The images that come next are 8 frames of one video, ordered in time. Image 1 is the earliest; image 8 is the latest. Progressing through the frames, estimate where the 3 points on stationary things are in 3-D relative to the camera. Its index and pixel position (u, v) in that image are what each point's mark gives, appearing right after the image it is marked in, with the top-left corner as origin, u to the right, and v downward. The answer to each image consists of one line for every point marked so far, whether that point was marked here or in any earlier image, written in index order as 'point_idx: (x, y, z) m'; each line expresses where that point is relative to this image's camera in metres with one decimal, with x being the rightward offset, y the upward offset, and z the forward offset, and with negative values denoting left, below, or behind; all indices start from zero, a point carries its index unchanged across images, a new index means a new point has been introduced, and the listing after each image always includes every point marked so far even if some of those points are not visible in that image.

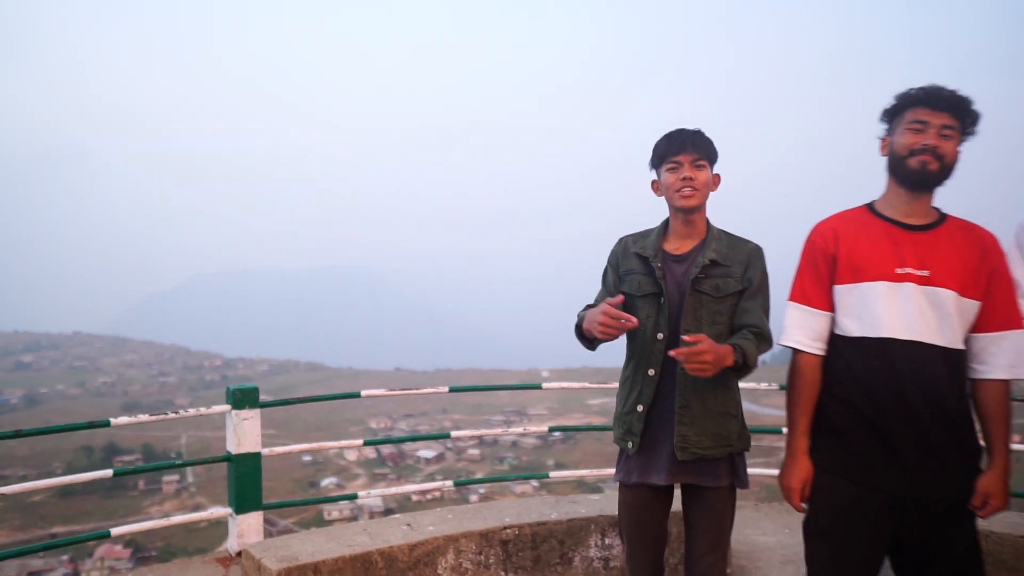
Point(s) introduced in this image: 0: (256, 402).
0: (-1.3, -0.6, +3.8) m
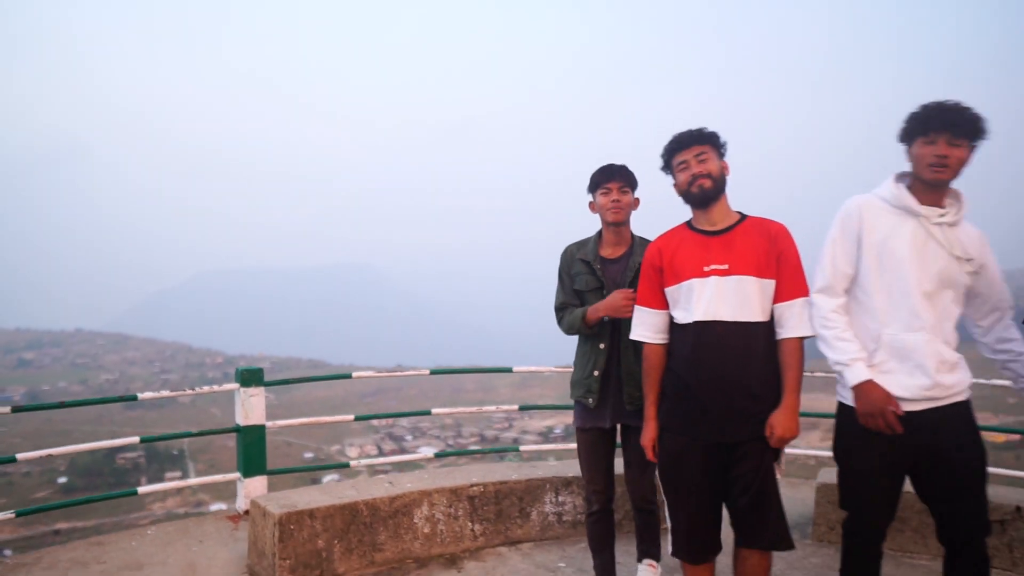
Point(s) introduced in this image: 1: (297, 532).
0: (-1.4, -0.5, +4.4) m
1: (-0.9, -1.1, +3.4) m
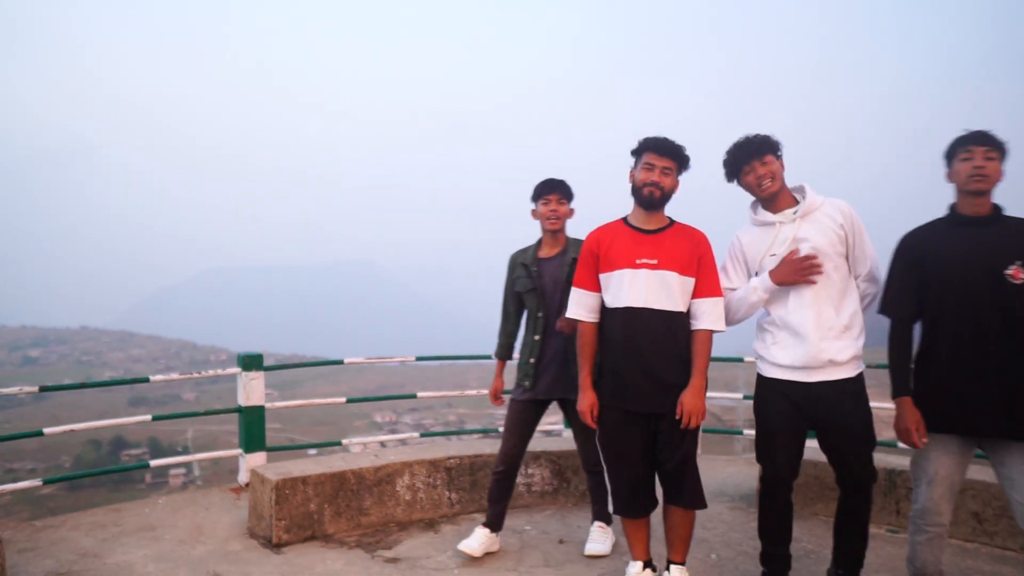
0: (-1.6, -0.5, +4.8) m
1: (-1.1, -1.0, +3.9) m
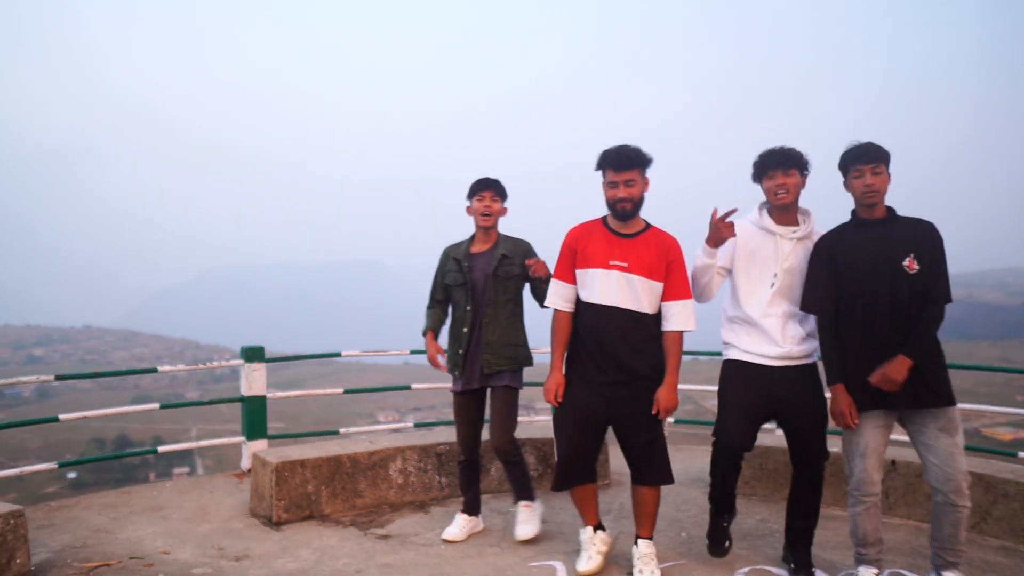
0: (-1.7, -0.5, +5.1) m
1: (-1.2, -1.0, +4.1) m
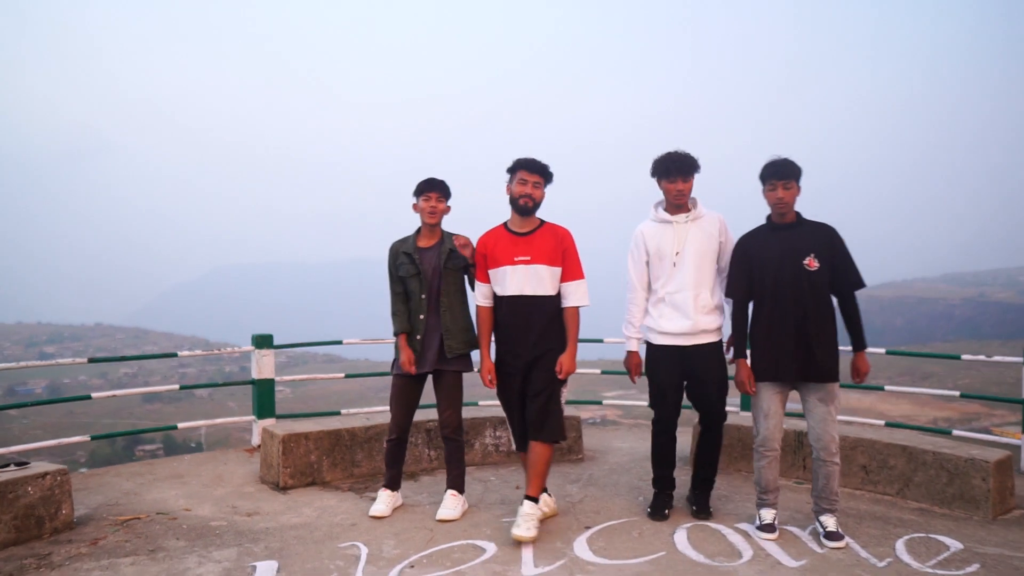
0: (-1.8, -0.4, +5.7) m
1: (-1.3, -1.0, +4.7) m
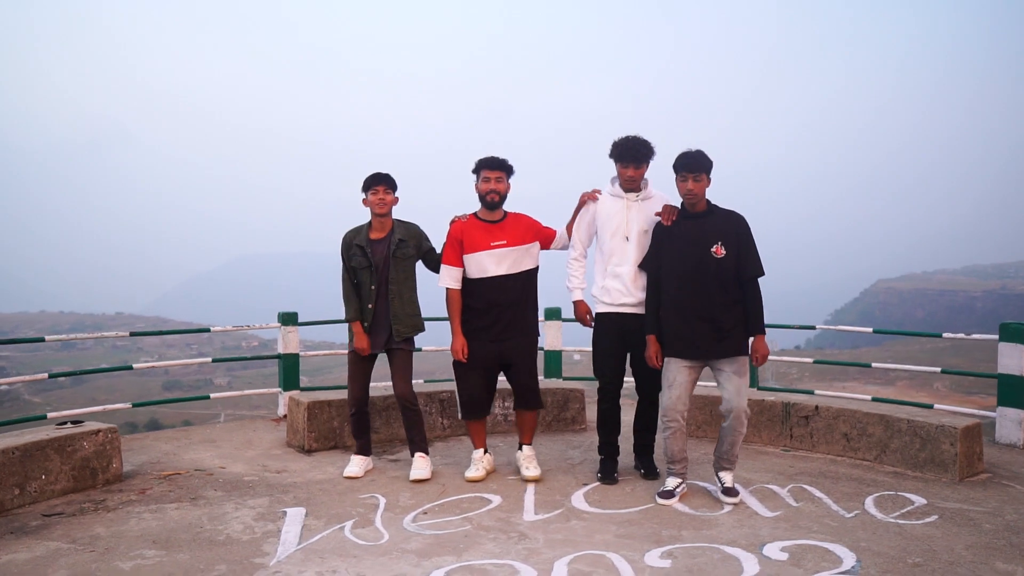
0: (-1.7, -0.3, +6.1) m
1: (-1.3, -0.8, +5.1) m
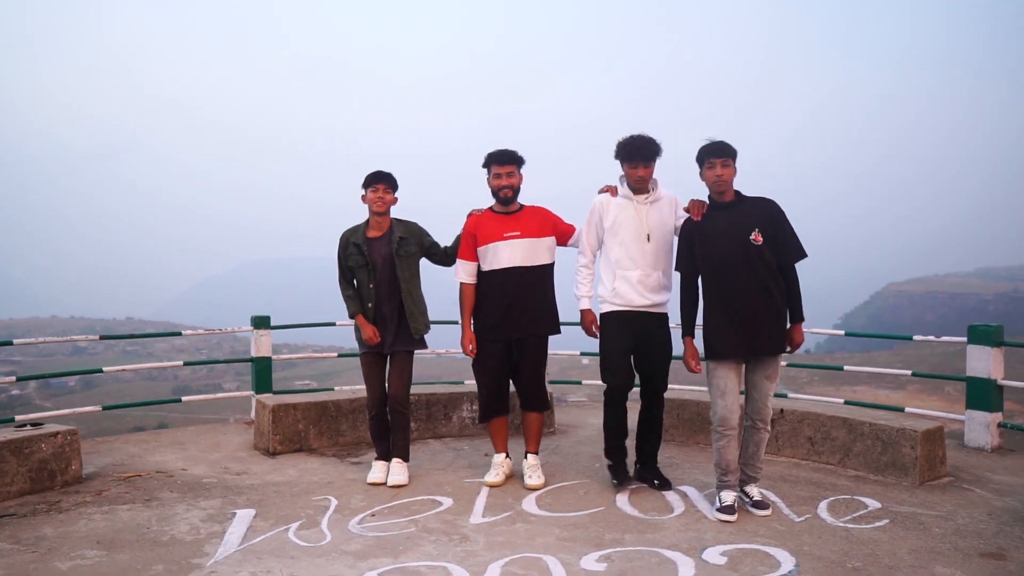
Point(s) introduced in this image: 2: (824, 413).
0: (-1.9, -0.3, +6.1) m
1: (-1.5, -0.9, +5.1) m
2: (+2.0, -0.8, +4.9) m
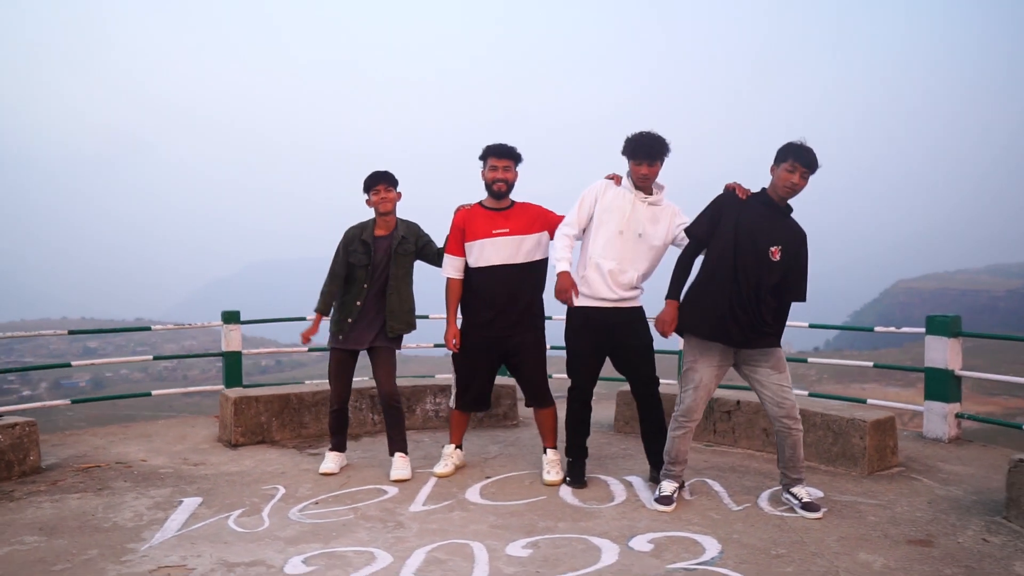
0: (-2.2, -0.3, +6.2) m
1: (-1.8, -0.8, +5.2) m
2: (+1.7, -0.7, +4.9) m
